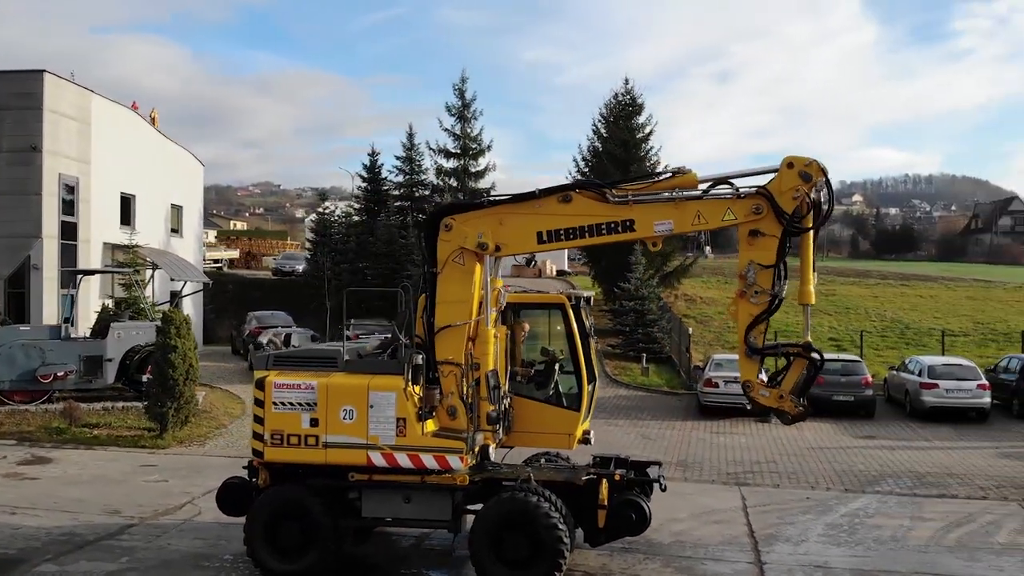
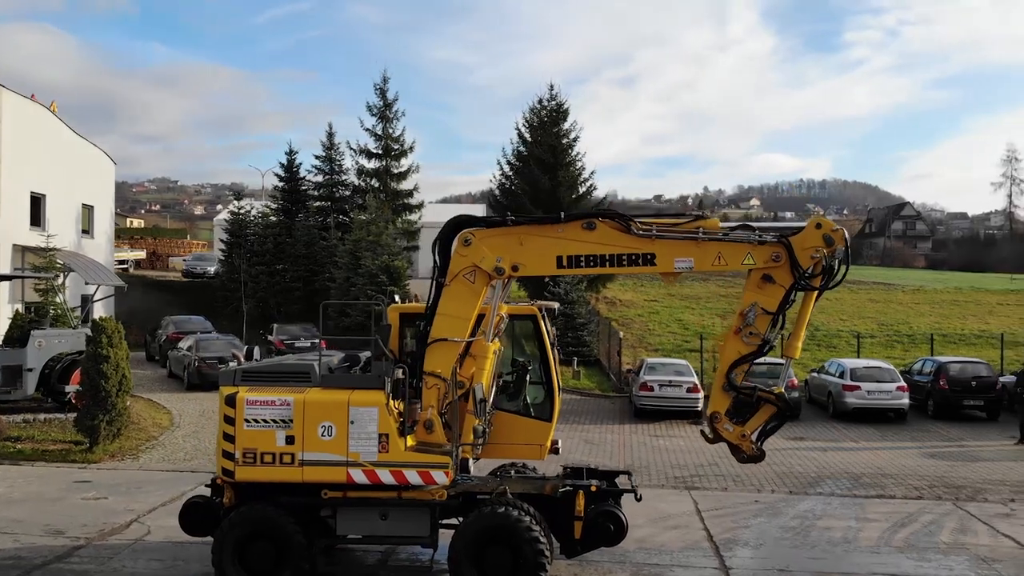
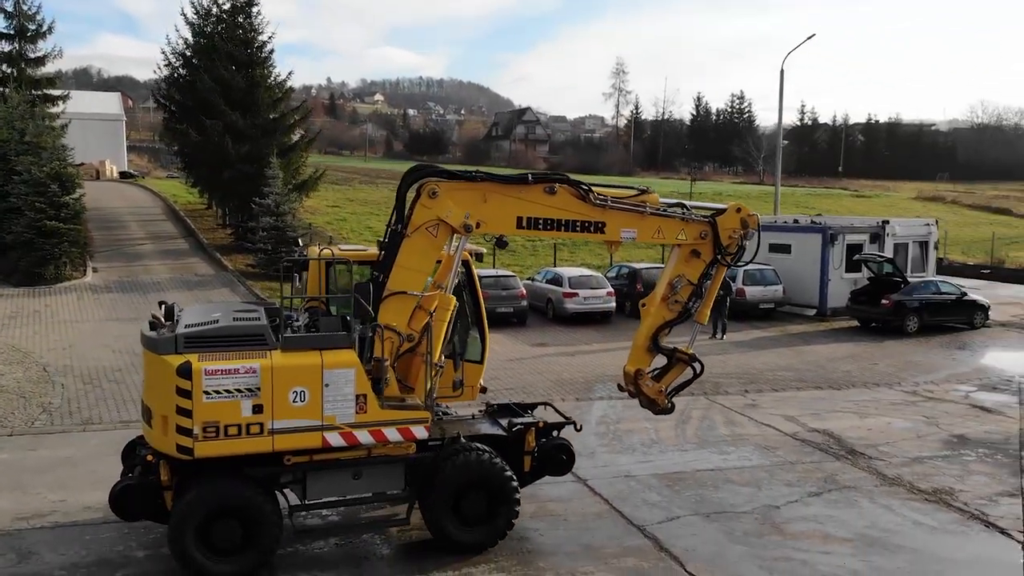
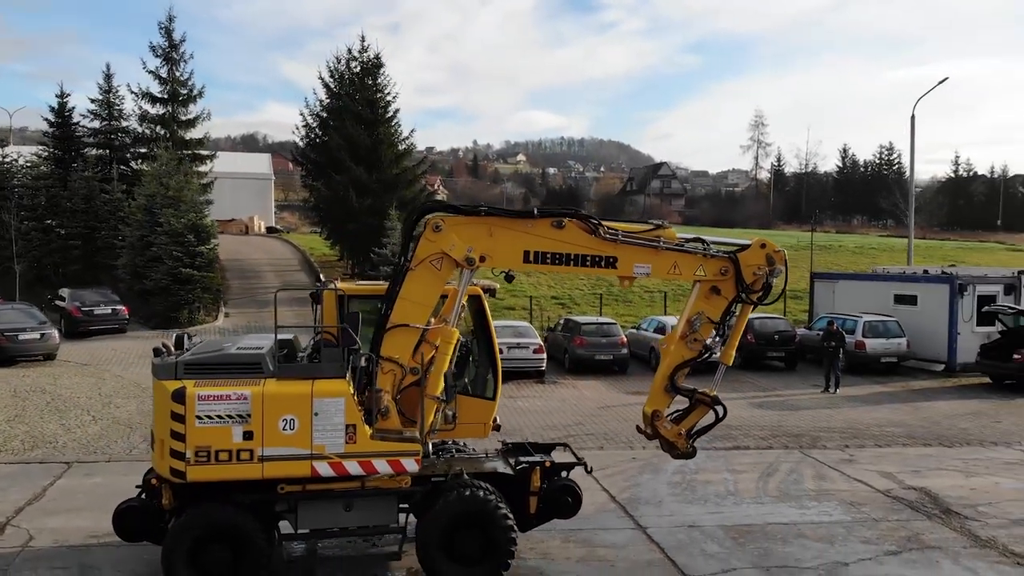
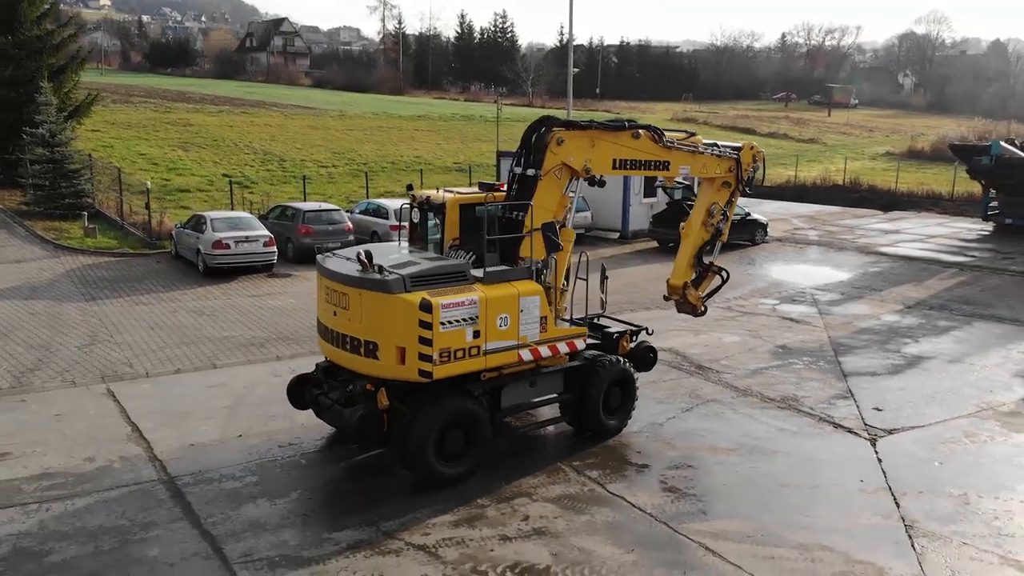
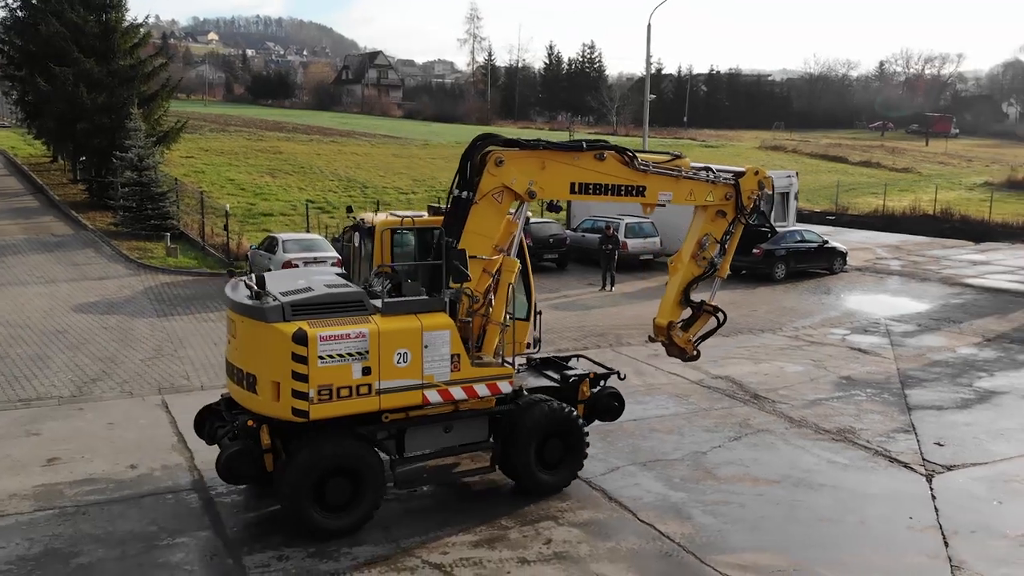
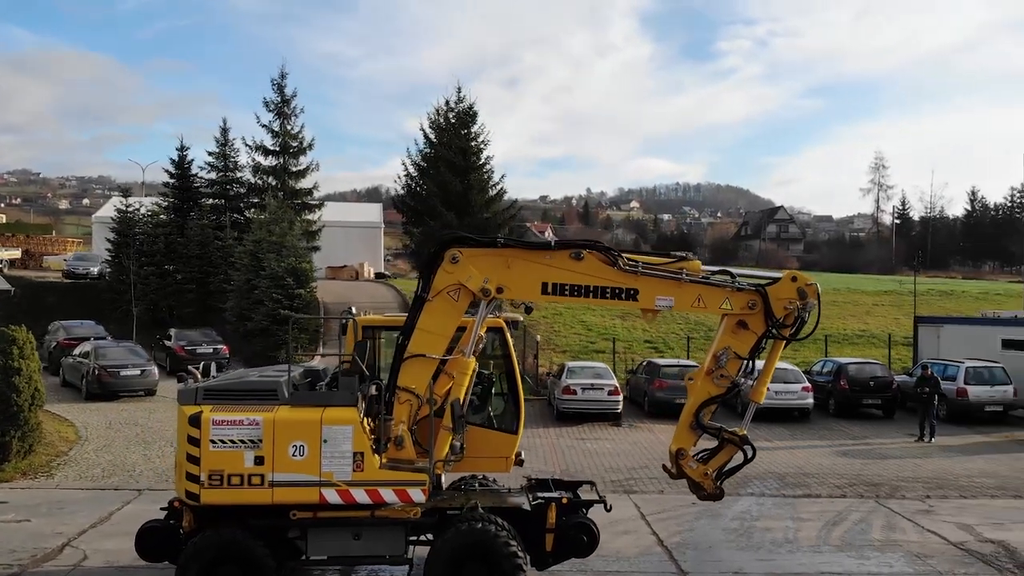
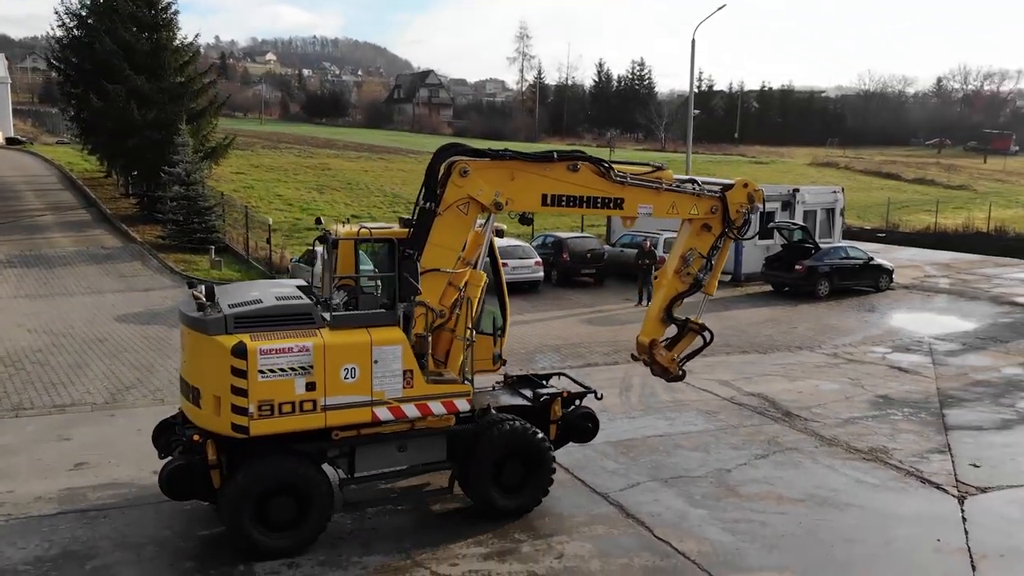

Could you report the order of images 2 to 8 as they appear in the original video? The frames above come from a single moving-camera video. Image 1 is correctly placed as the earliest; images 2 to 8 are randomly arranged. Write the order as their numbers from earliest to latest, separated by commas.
2, 7, 4, 3, 8, 6, 5
